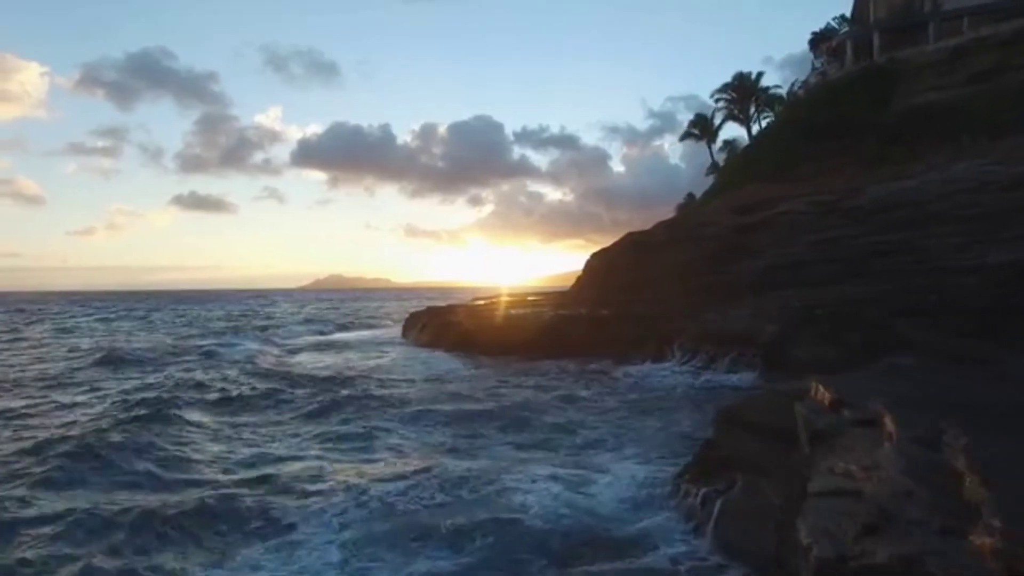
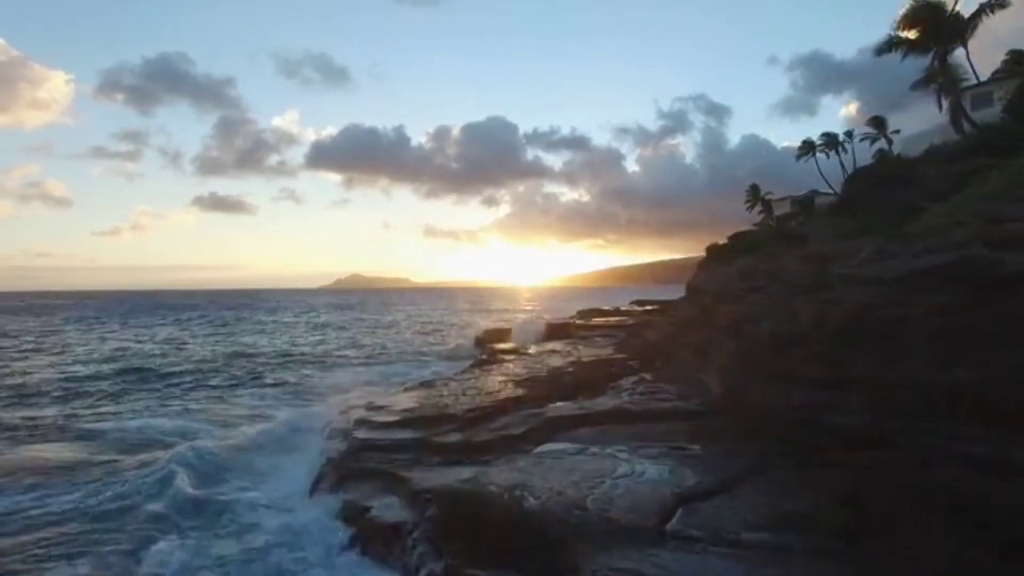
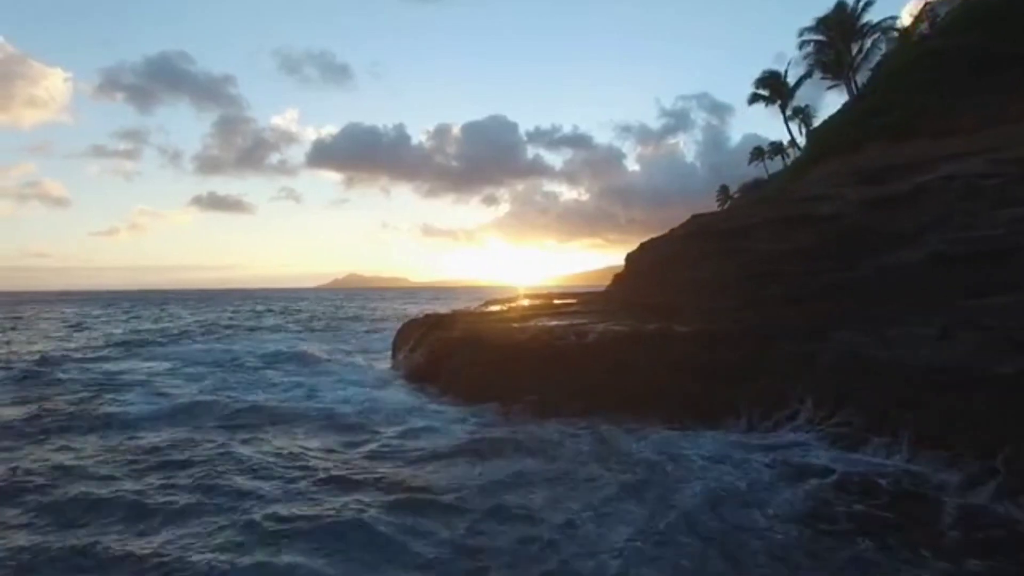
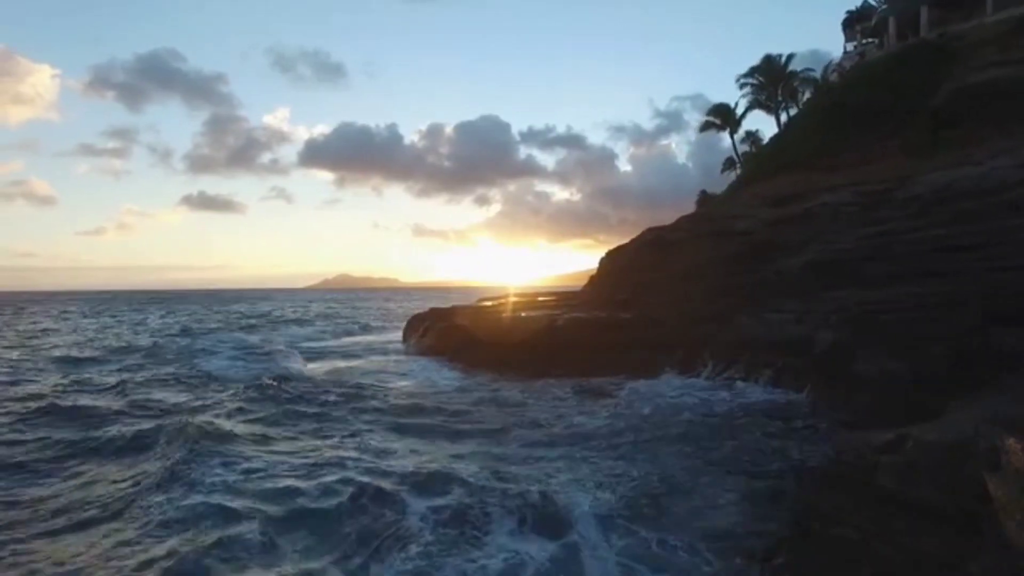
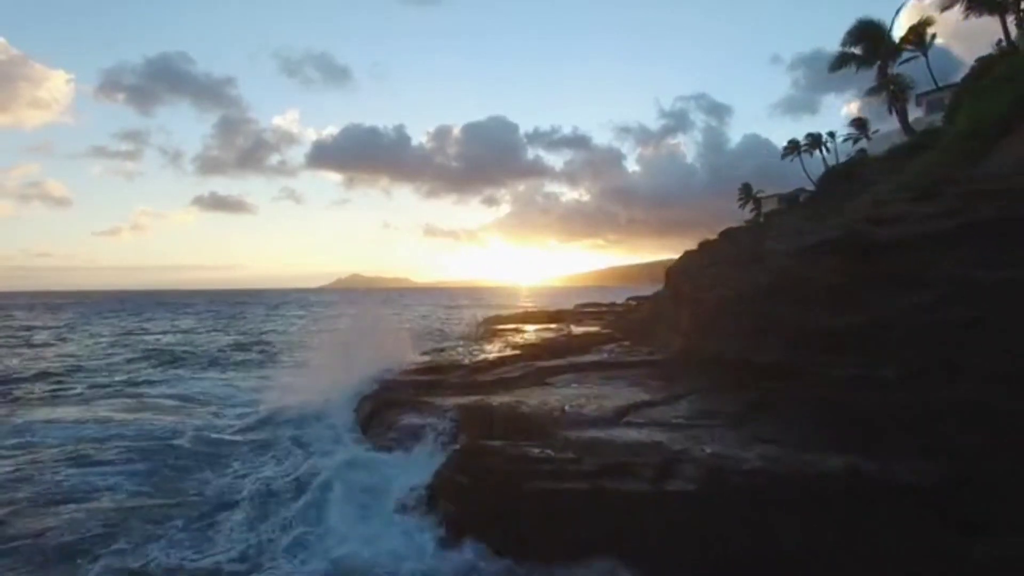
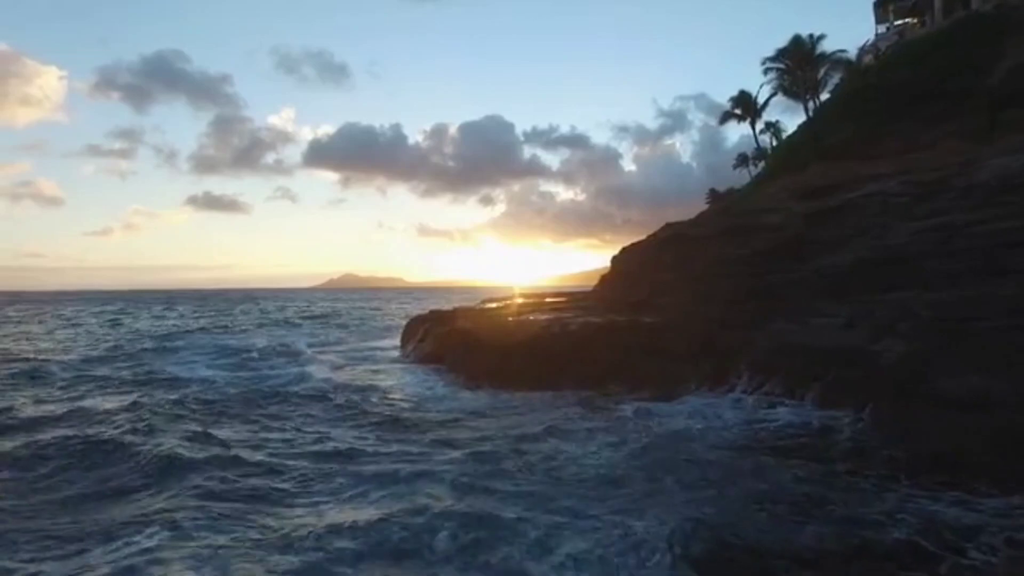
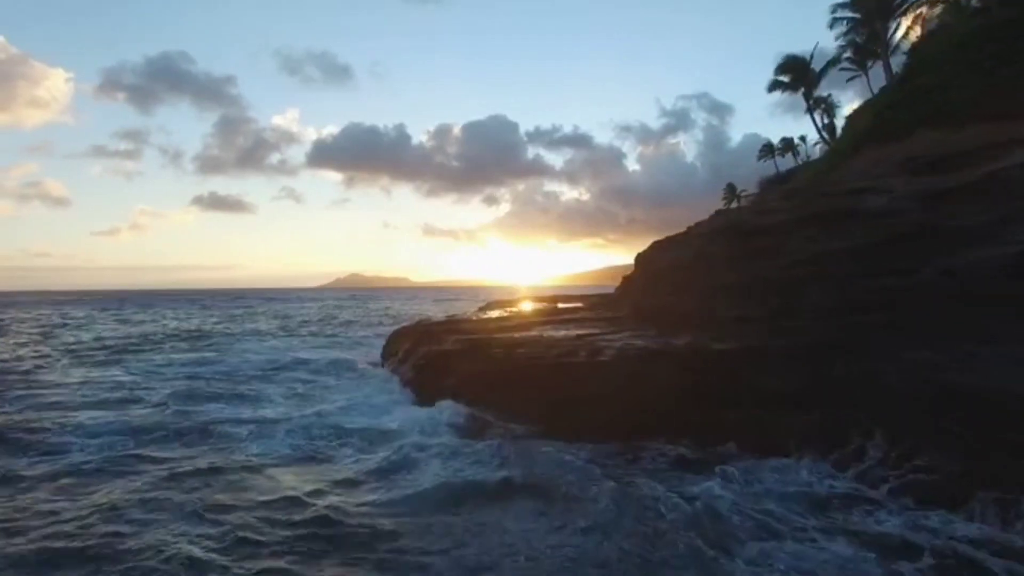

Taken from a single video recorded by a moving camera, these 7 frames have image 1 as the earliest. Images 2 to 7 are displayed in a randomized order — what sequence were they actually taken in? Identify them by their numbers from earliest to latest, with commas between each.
4, 6, 3, 7, 5, 2
